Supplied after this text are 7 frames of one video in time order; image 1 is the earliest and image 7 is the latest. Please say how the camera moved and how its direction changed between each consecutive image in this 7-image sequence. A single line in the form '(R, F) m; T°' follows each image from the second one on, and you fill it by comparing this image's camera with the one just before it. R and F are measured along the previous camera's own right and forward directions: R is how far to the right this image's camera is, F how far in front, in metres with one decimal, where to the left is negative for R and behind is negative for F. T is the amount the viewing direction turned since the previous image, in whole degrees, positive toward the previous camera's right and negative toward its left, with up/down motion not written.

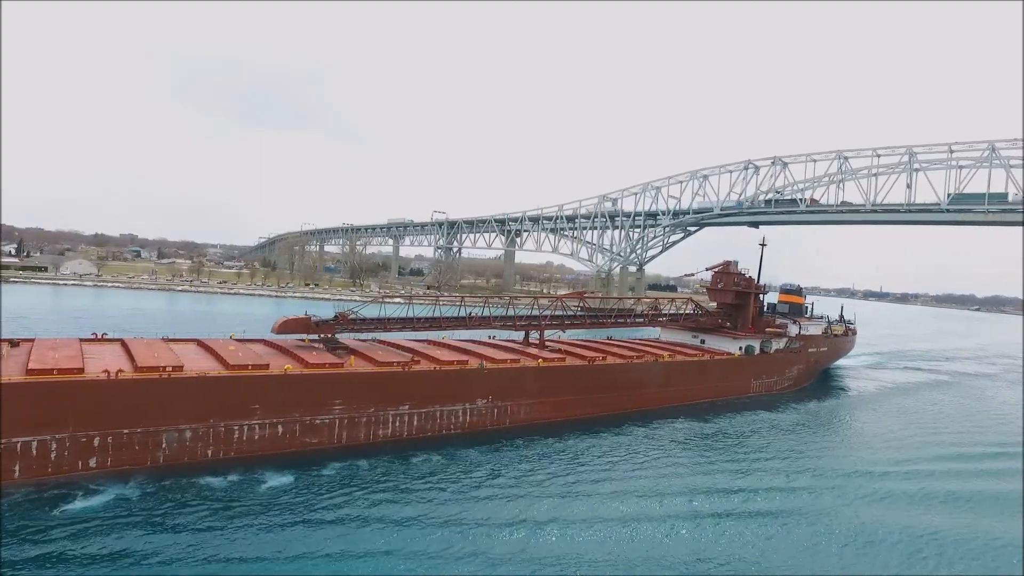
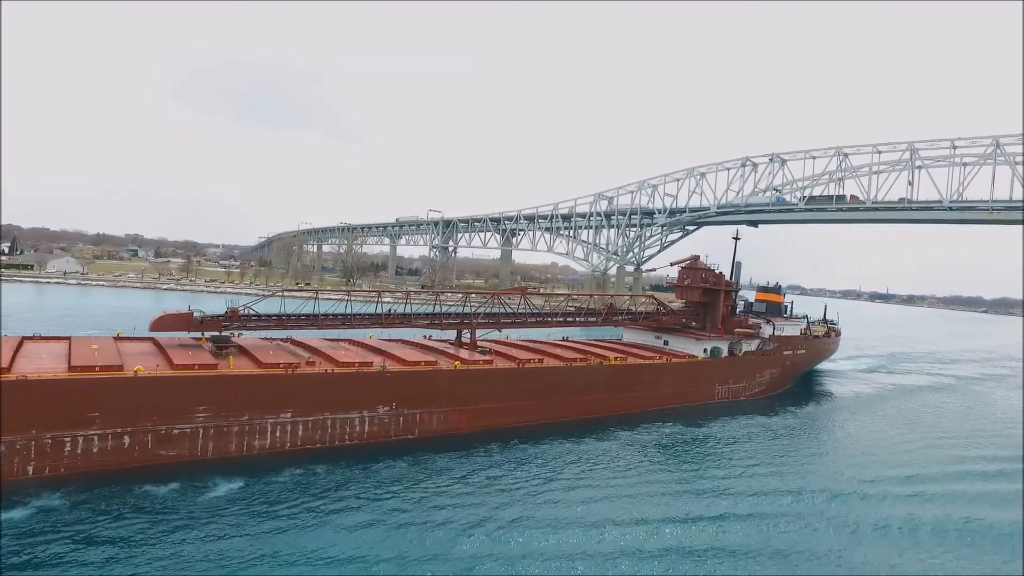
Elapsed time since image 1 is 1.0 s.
(+0.9, +0.8) m; -1°
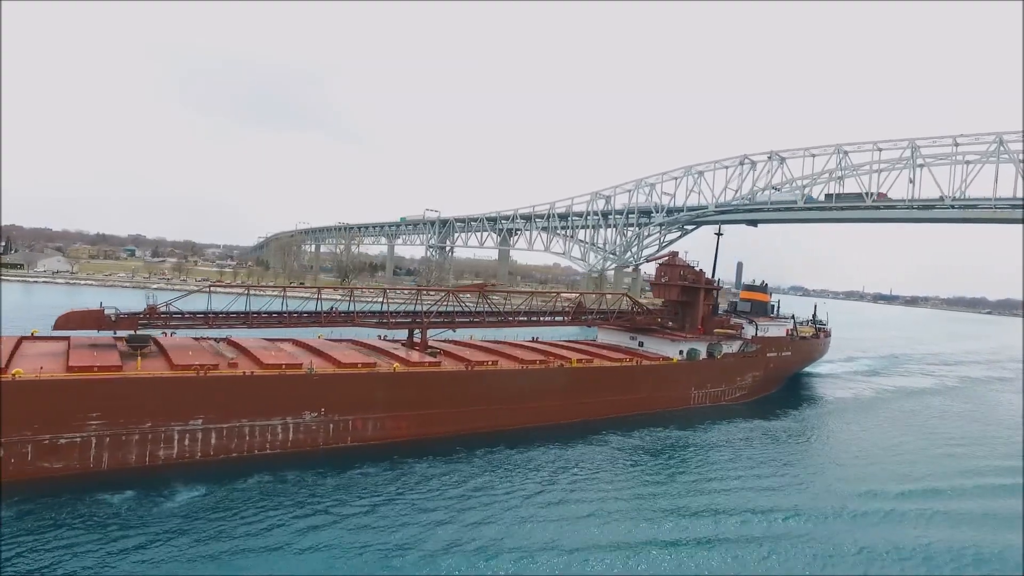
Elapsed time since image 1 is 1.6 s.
(+0.6, +0.5) m; 0°
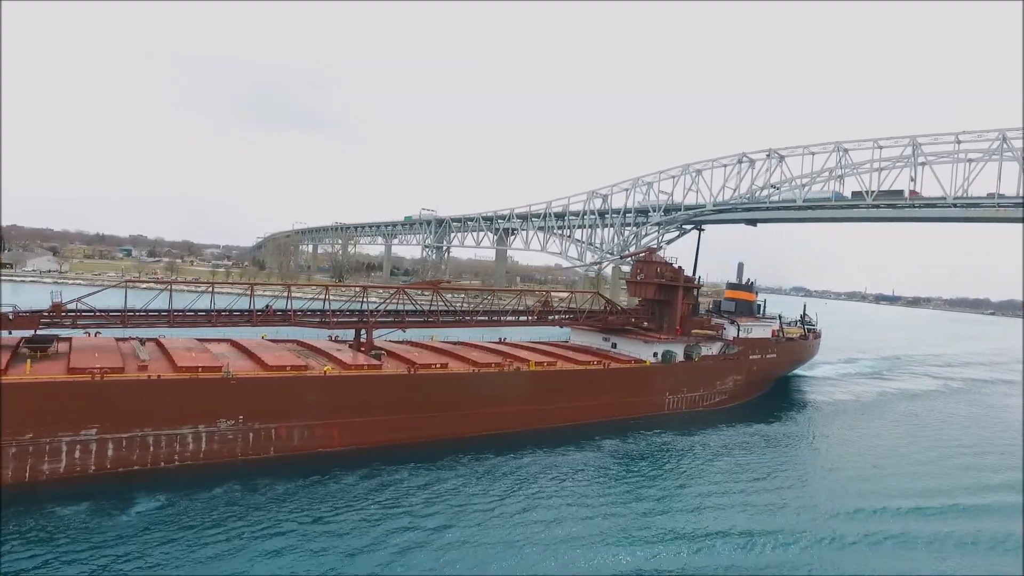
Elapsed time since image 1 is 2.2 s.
(+0.5, +0.5) m; 0°
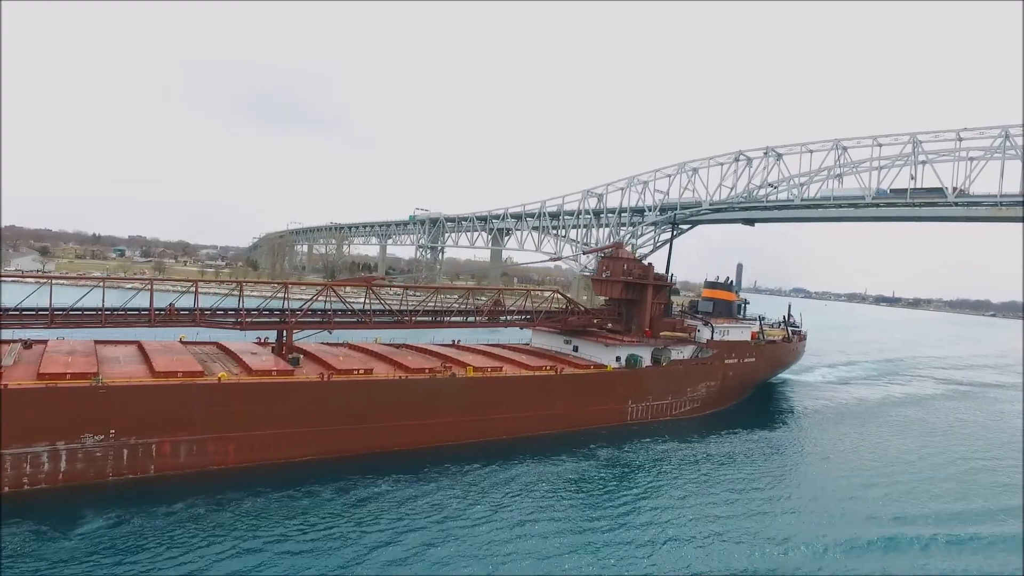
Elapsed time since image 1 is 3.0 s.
(+0.6, +0.6) m; 0°
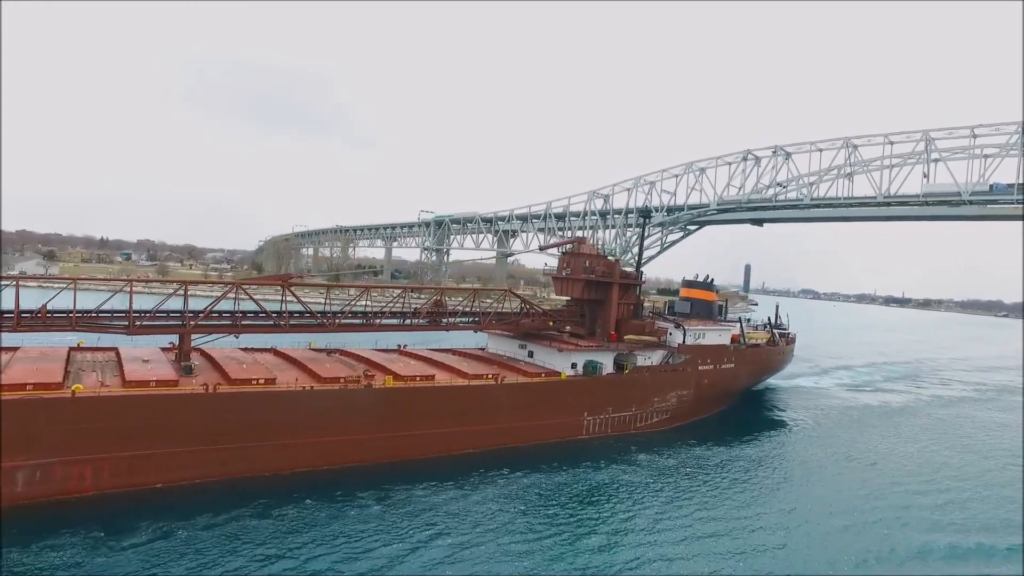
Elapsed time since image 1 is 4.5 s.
(+0.7, +0.6) m; -1°
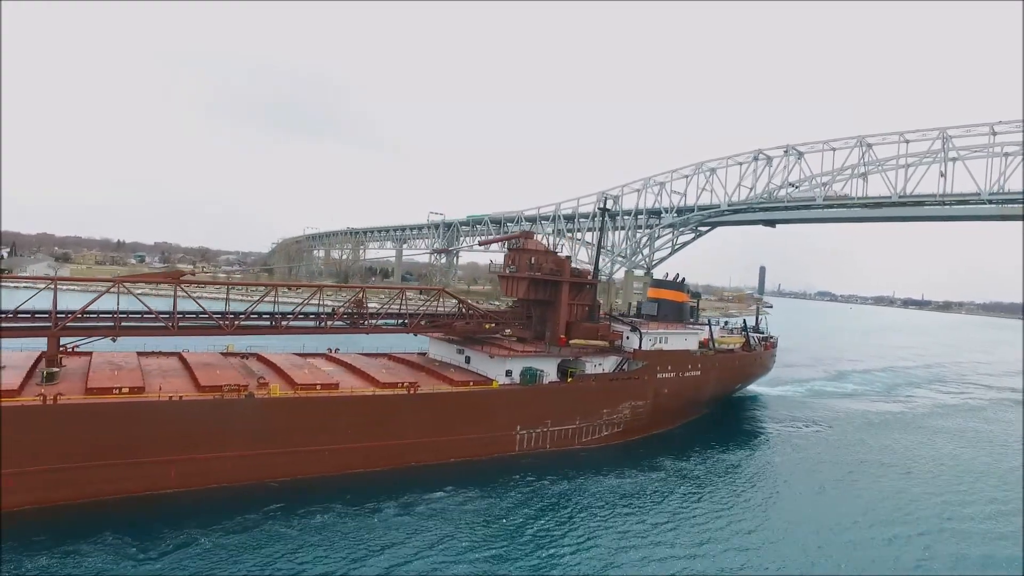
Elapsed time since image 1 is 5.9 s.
(+0.9, +0.6) m; -2°
